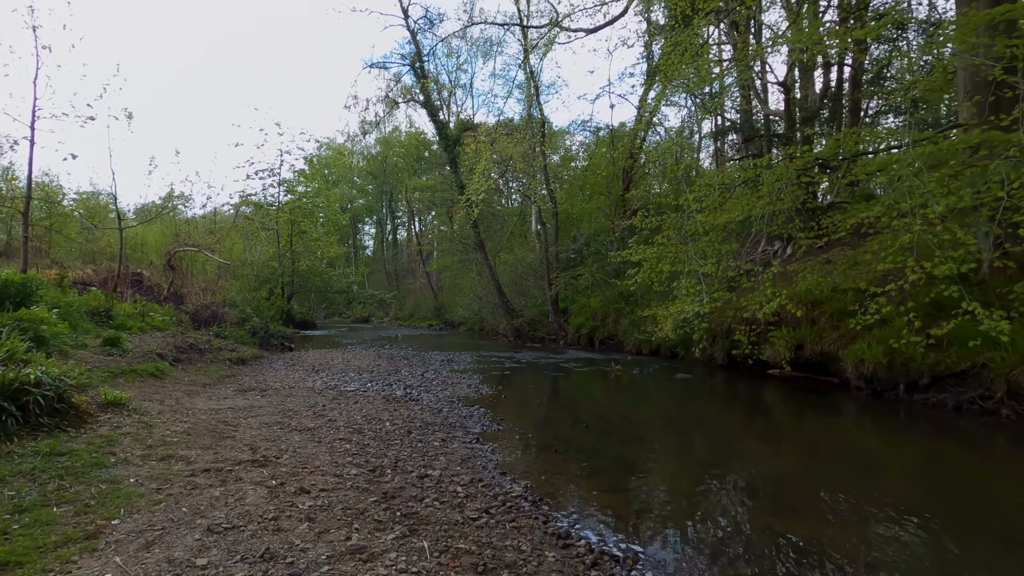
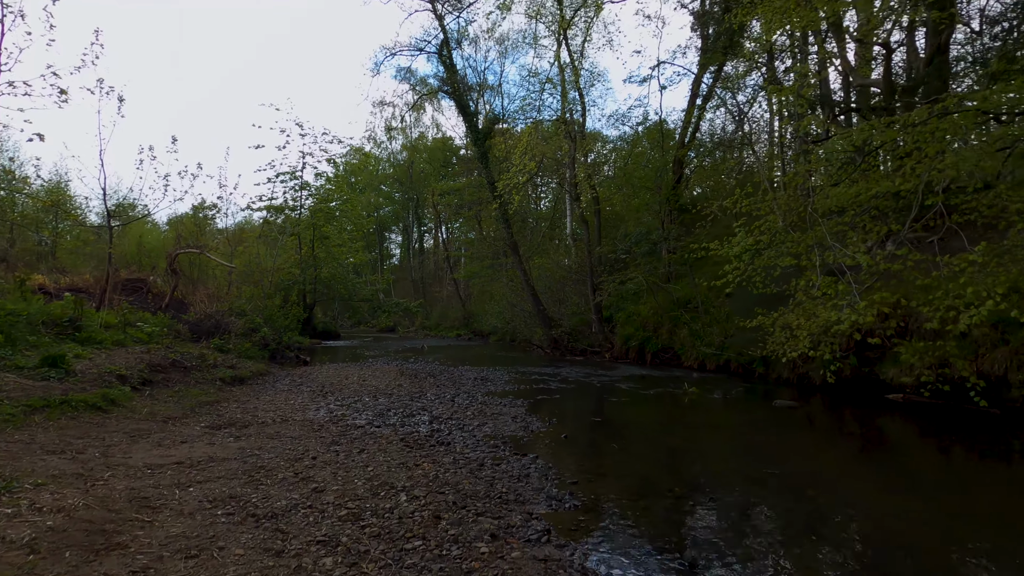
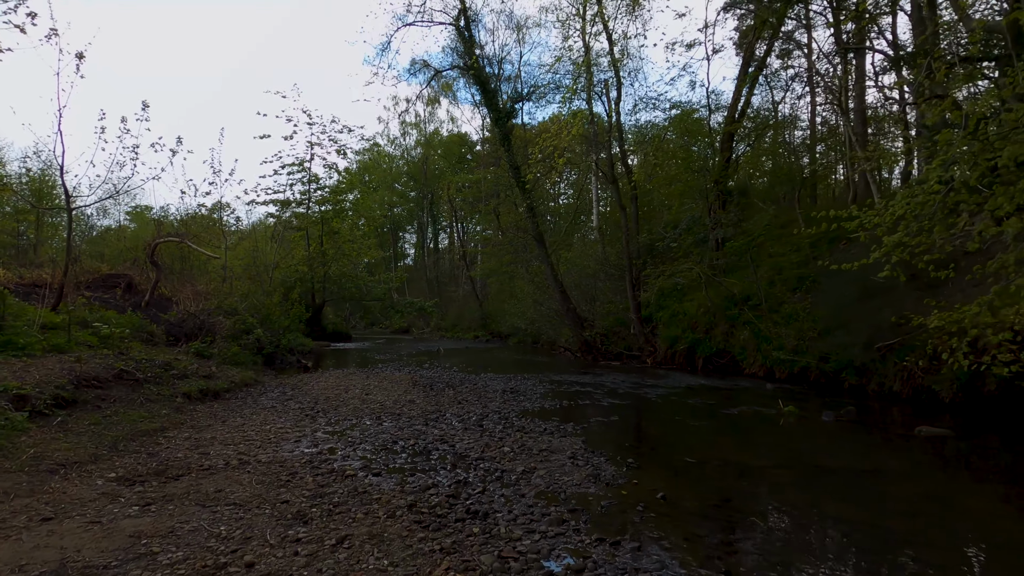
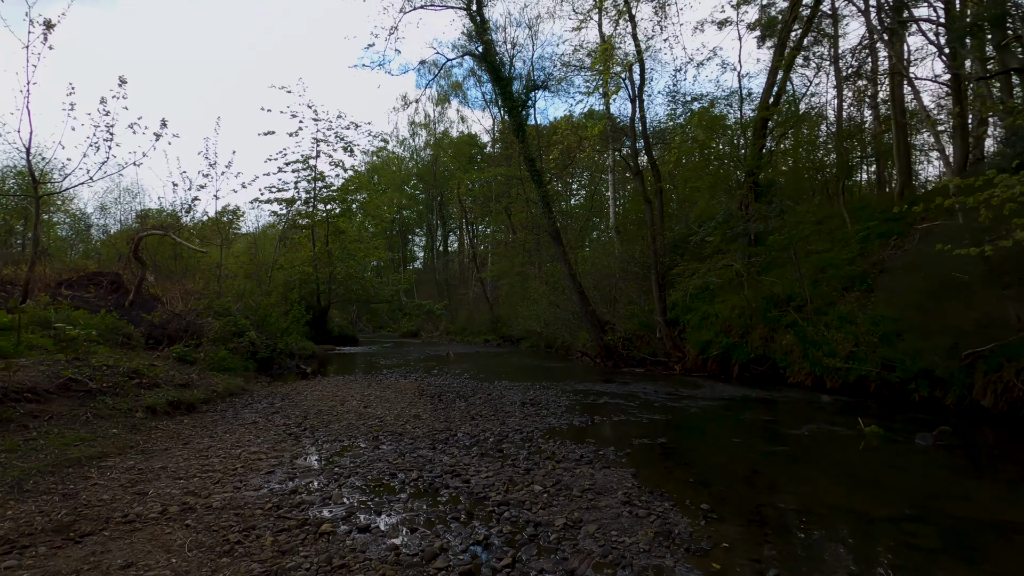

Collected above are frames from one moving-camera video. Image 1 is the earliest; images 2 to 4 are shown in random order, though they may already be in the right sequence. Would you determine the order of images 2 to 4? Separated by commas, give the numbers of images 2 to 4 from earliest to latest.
2, 3, 4
